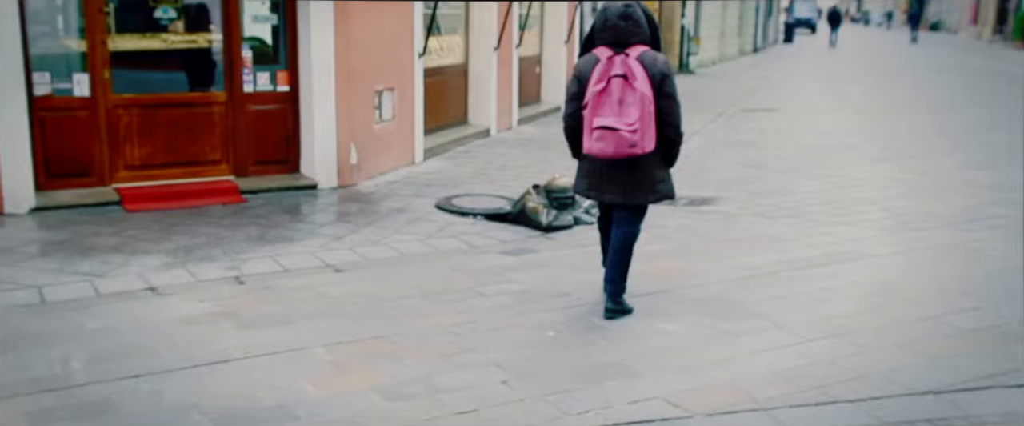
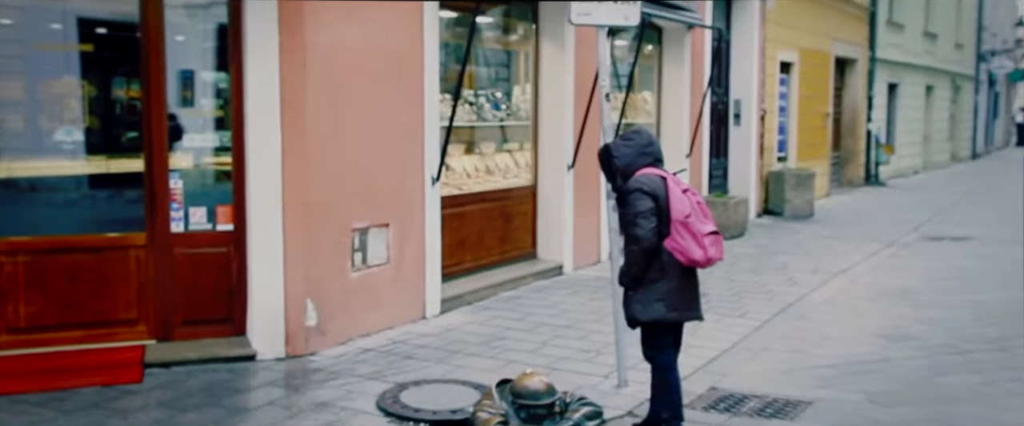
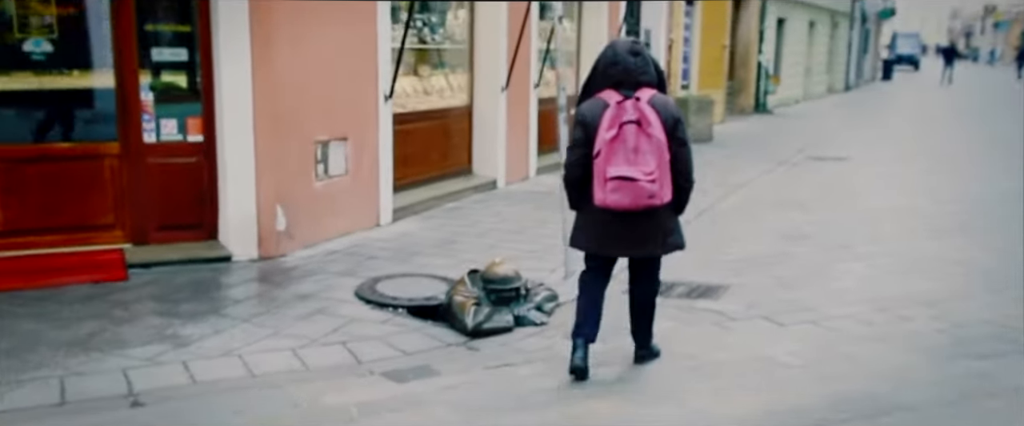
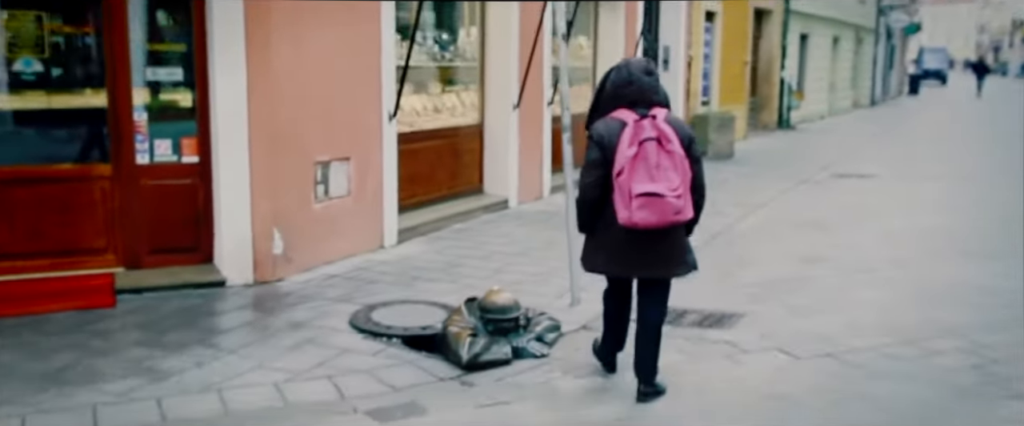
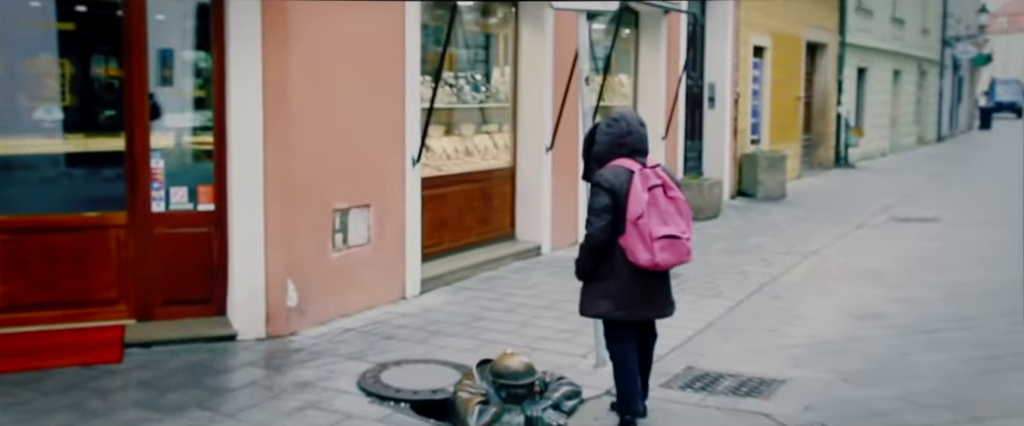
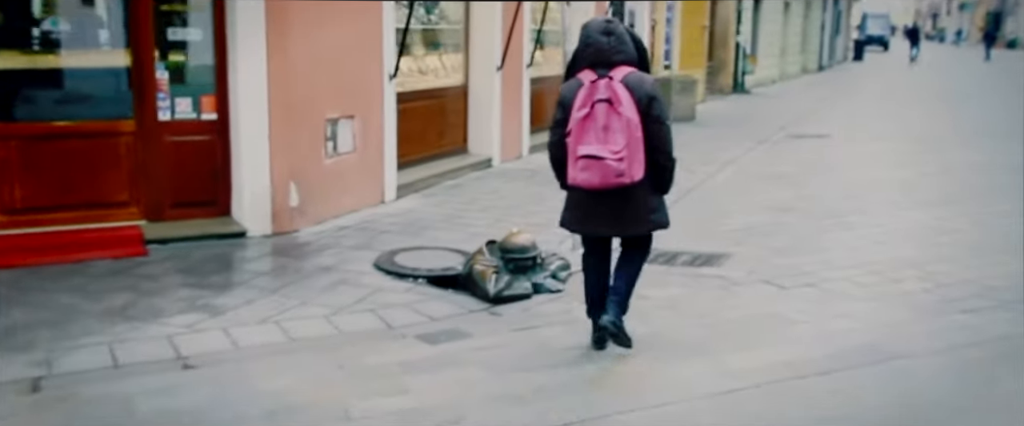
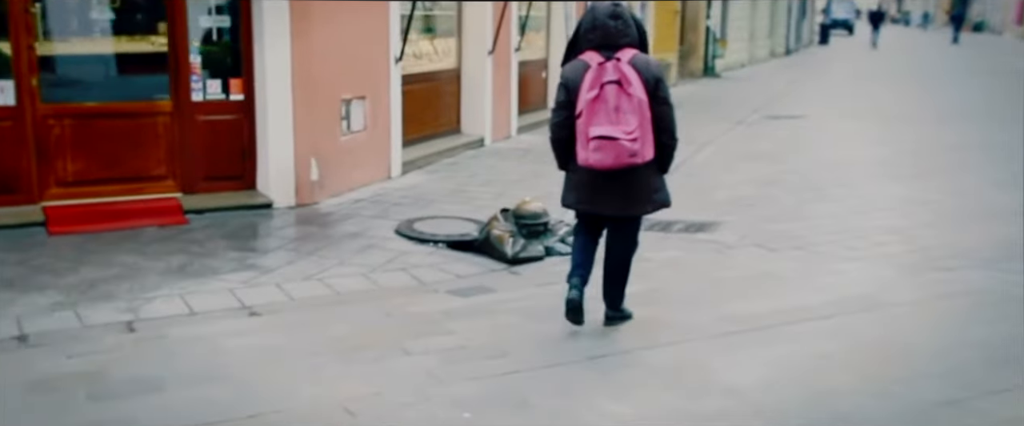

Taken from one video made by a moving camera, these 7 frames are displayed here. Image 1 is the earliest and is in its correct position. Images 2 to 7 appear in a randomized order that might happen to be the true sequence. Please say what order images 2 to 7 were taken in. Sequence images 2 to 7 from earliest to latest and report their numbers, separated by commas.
7, 6, 3, 4, 5, 2
